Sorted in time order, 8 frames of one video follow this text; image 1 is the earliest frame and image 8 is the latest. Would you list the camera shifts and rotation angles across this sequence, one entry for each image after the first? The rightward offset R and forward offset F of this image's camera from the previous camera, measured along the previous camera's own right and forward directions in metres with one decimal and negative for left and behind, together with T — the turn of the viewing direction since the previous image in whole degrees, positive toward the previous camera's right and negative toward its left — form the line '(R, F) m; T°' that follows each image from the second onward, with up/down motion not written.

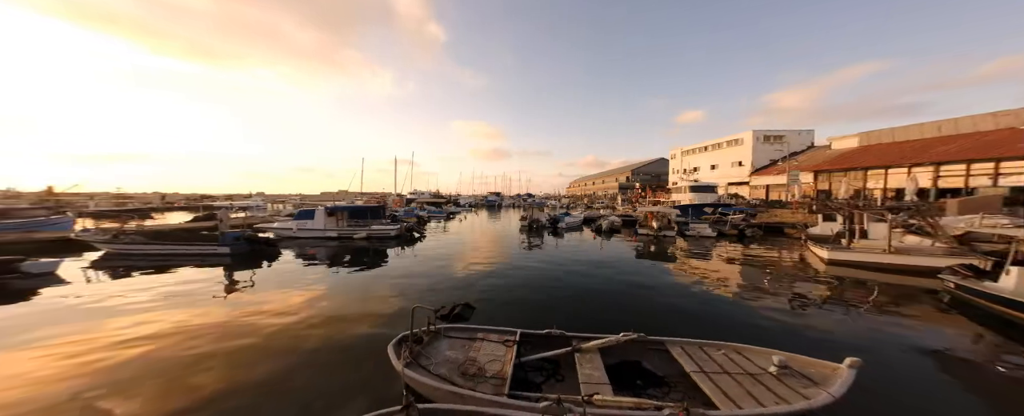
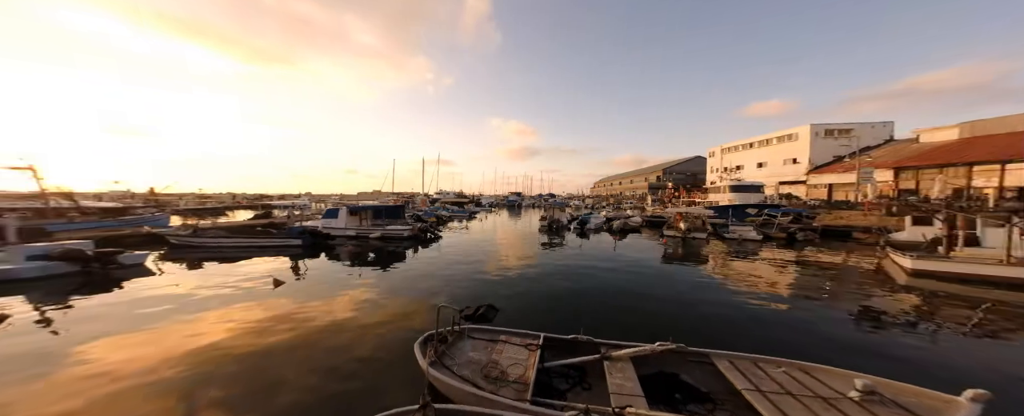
(+0.1, +0.3) m; -6°
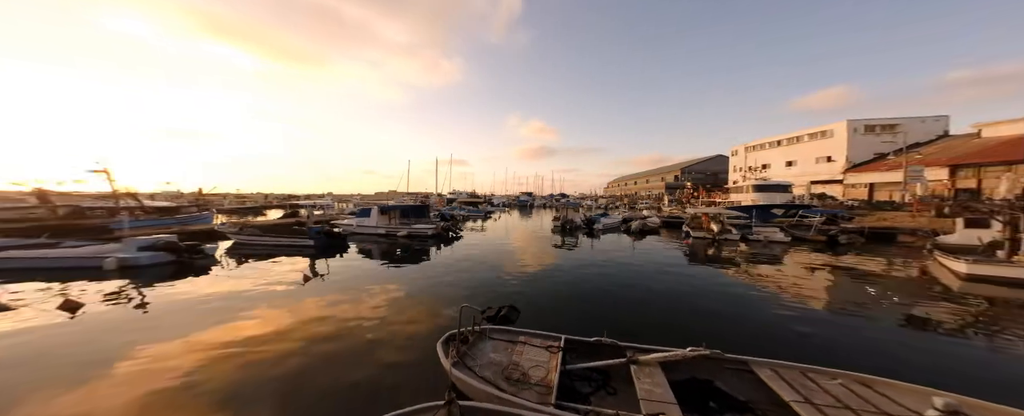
(-0.1, +0.1) m; -3°
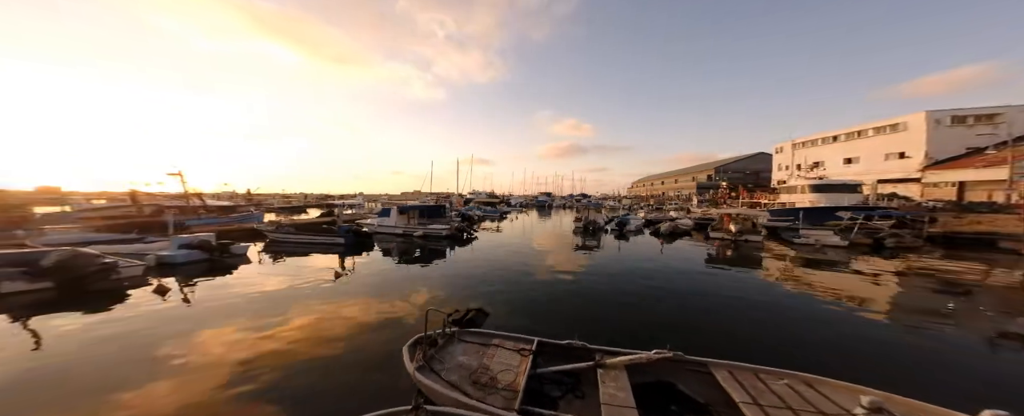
(+0.5, -0.2) m; -5°
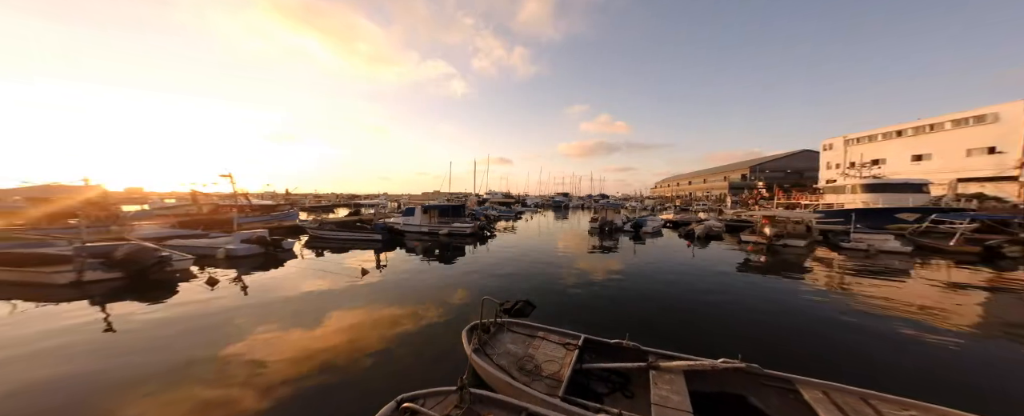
(+0.3, 0.0) m; -5°
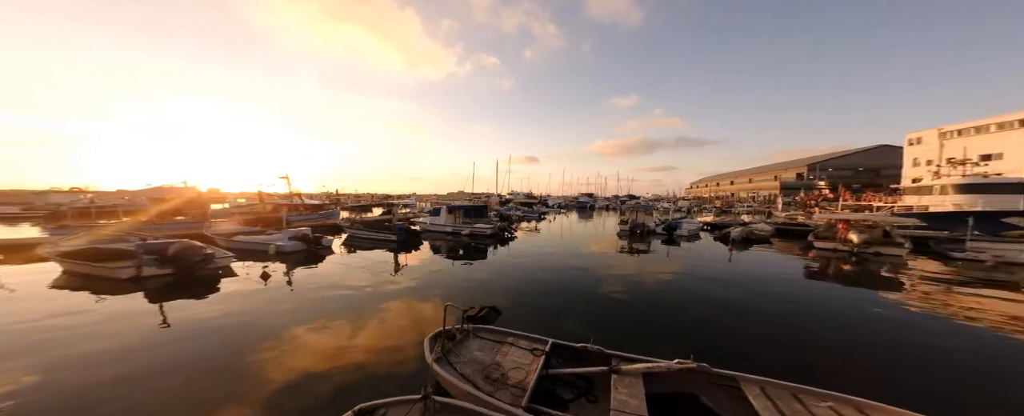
(+0.4, 0.0) m; -7°
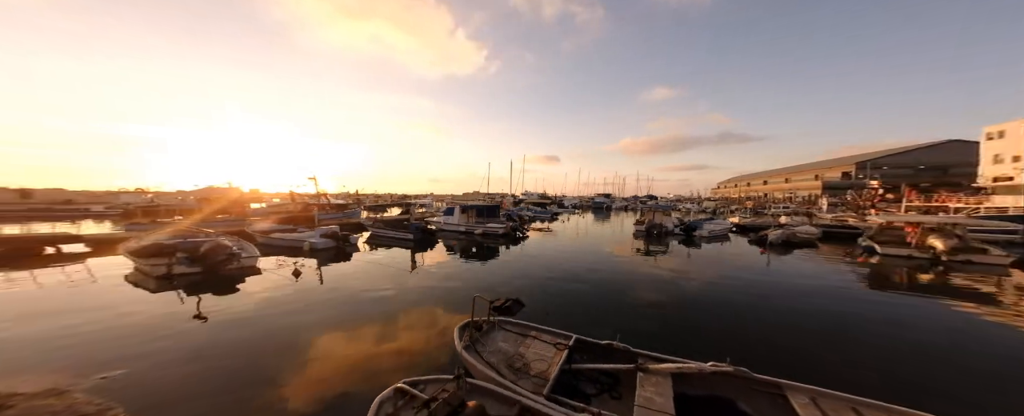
(+0.4, +0.2) m; -5°
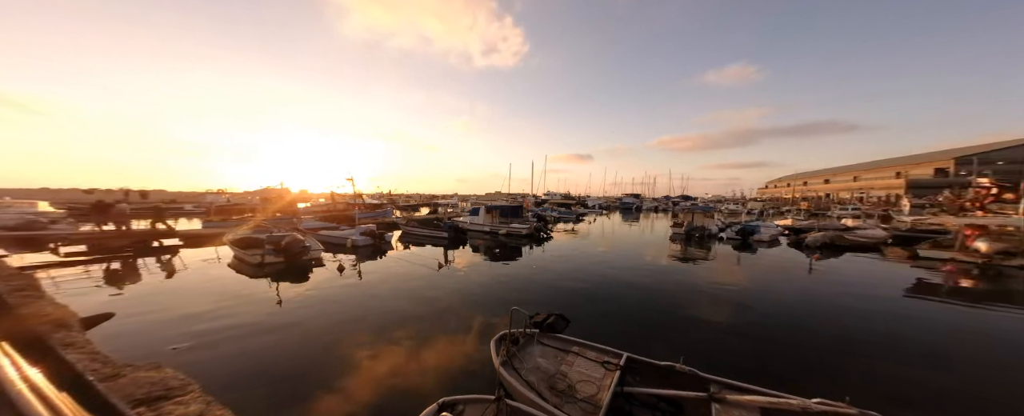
(+0.4, +0.2) m; -6°
